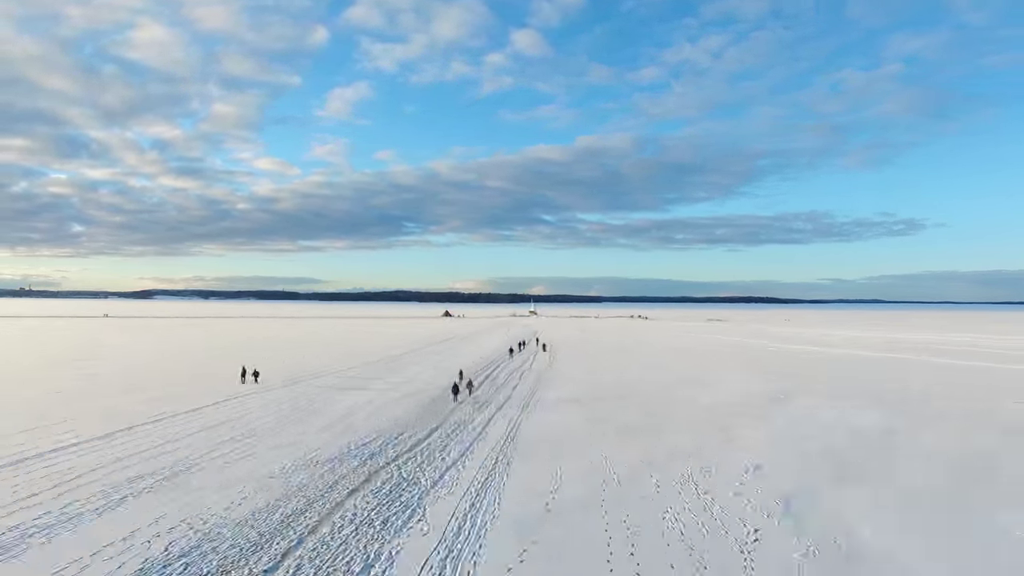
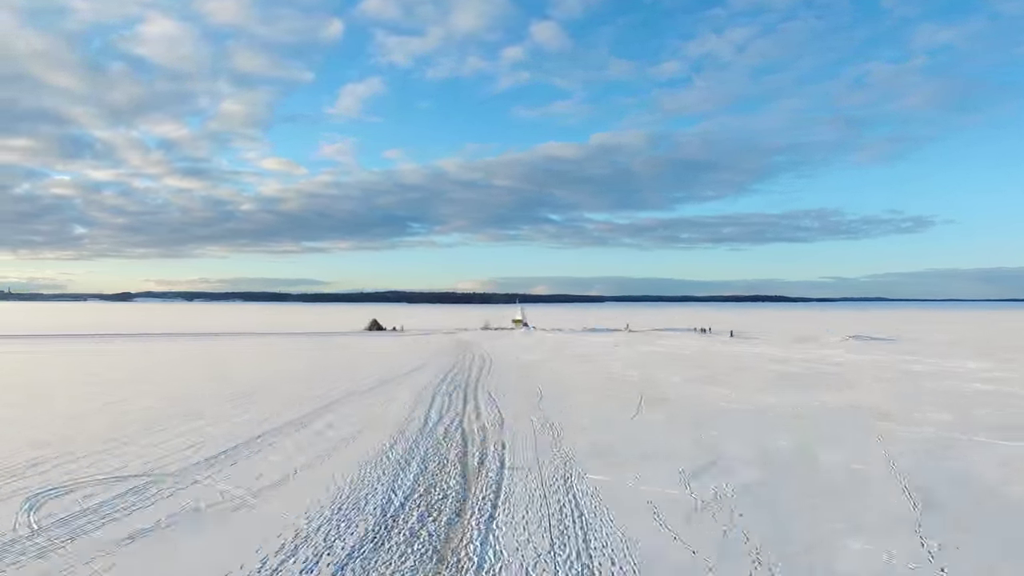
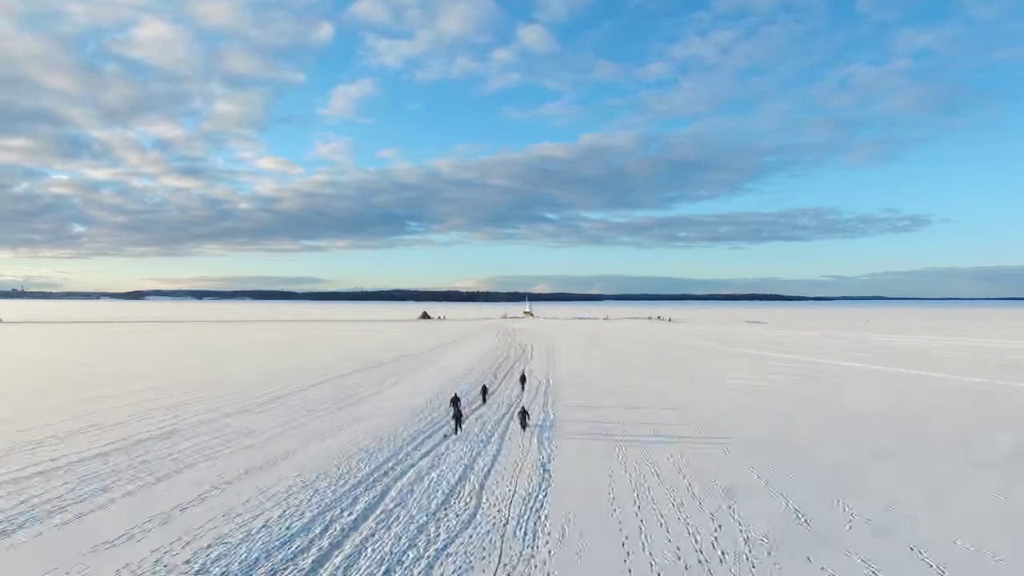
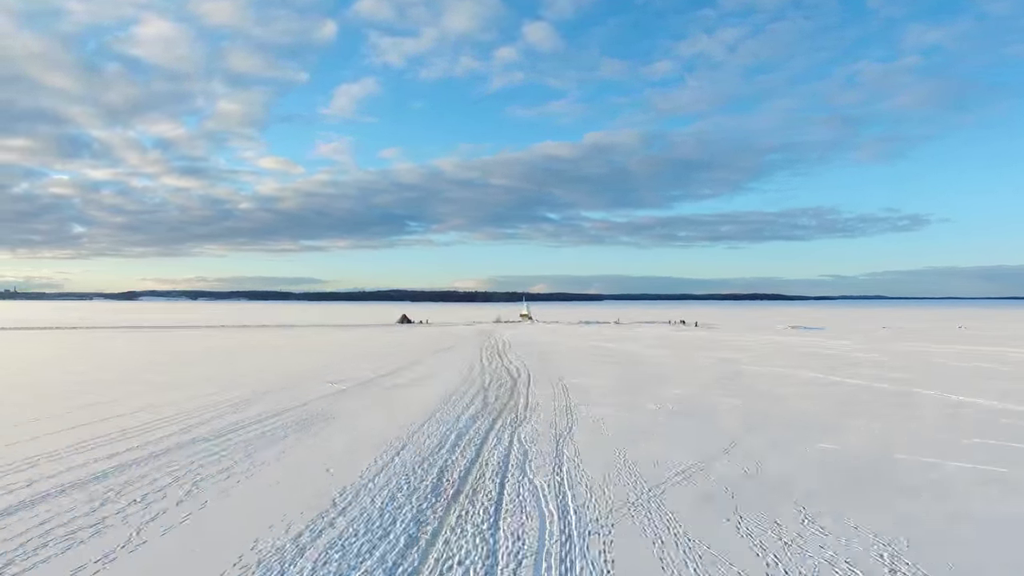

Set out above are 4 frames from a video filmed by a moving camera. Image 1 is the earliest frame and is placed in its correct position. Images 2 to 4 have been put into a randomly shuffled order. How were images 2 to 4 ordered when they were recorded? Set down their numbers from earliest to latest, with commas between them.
3, 4, 2
